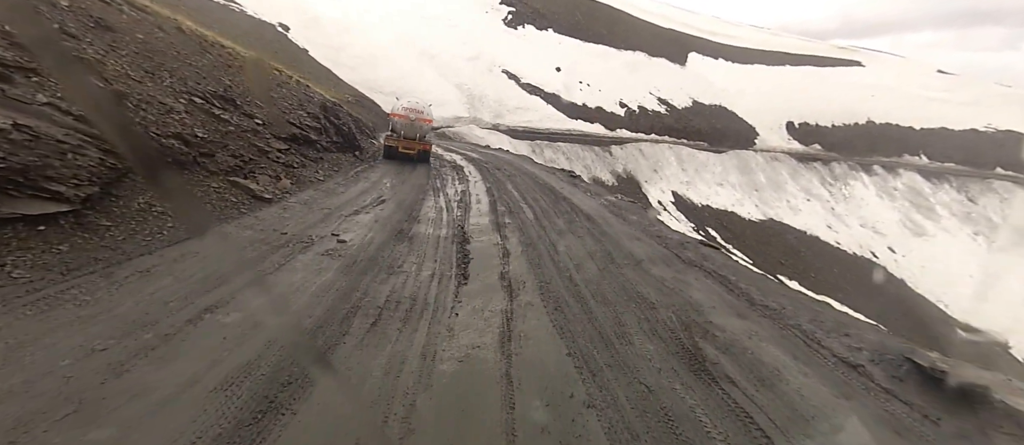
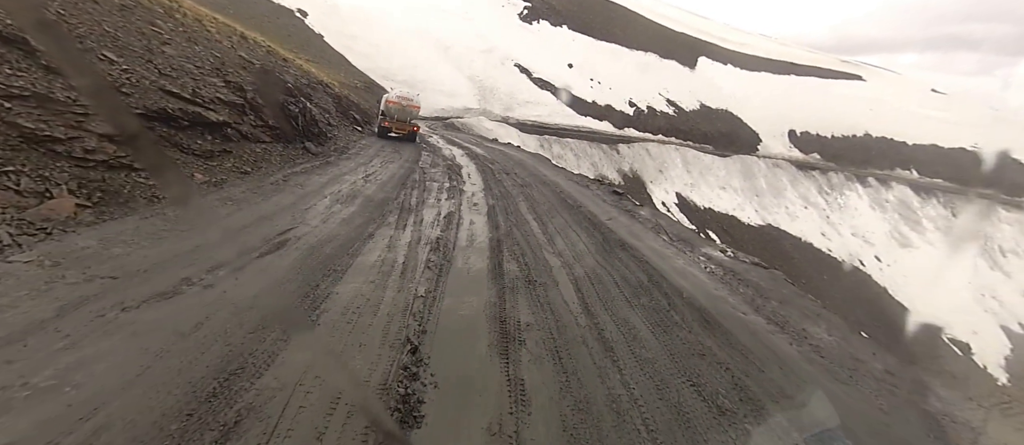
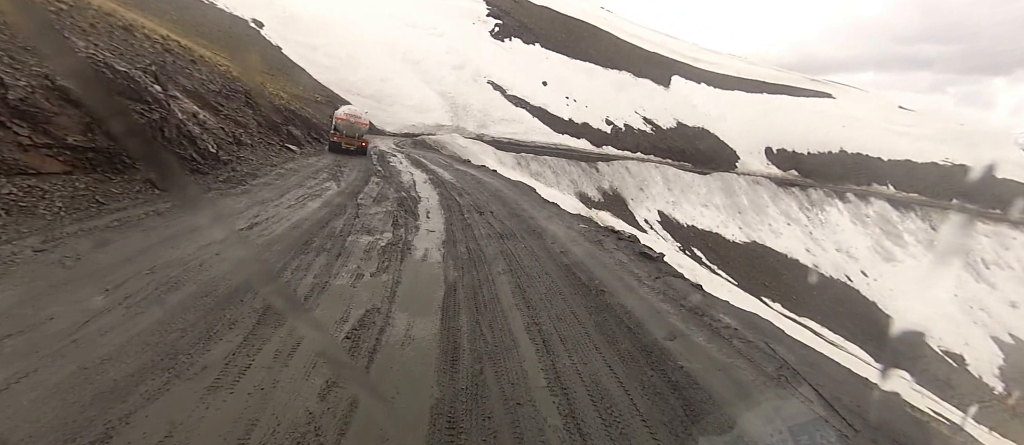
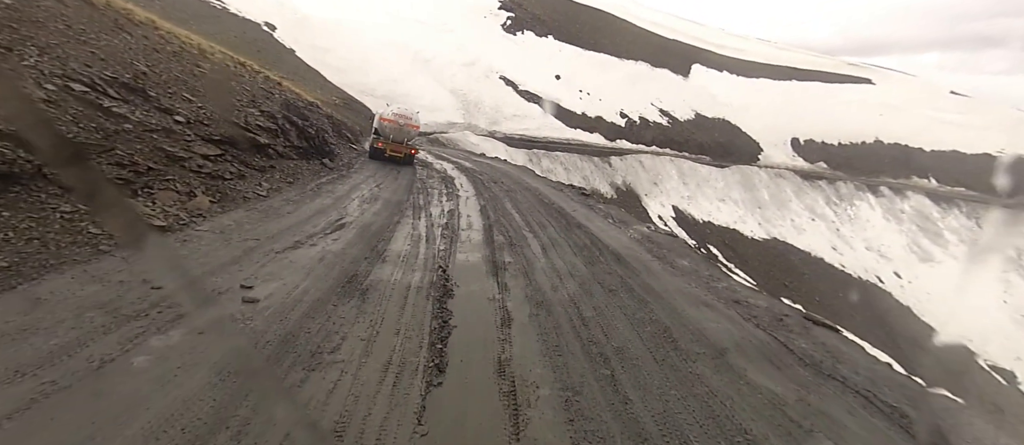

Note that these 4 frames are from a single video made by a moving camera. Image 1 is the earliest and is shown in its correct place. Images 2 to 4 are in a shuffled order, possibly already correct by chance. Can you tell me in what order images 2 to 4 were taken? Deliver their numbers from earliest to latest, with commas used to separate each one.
4, 2, 3
